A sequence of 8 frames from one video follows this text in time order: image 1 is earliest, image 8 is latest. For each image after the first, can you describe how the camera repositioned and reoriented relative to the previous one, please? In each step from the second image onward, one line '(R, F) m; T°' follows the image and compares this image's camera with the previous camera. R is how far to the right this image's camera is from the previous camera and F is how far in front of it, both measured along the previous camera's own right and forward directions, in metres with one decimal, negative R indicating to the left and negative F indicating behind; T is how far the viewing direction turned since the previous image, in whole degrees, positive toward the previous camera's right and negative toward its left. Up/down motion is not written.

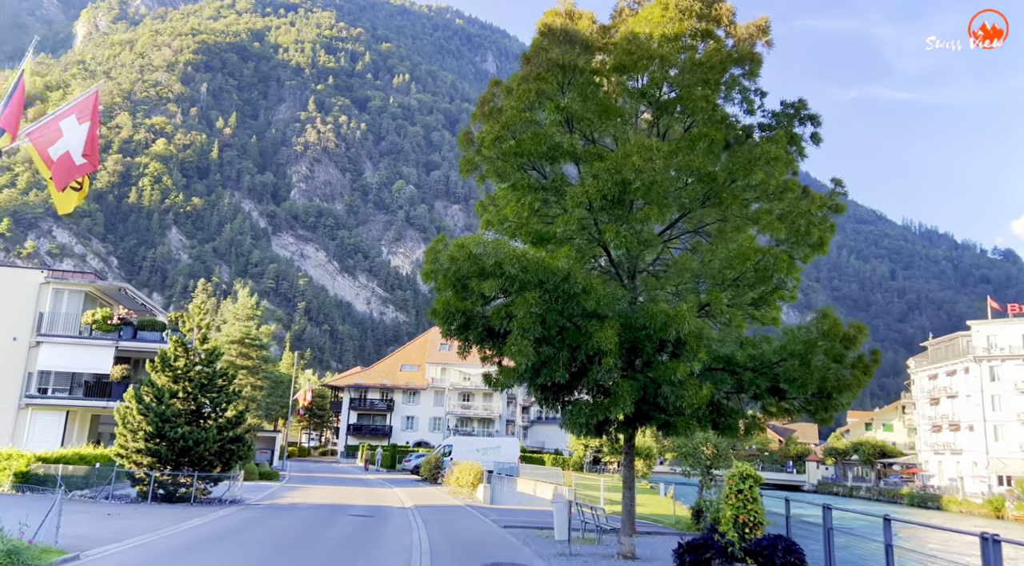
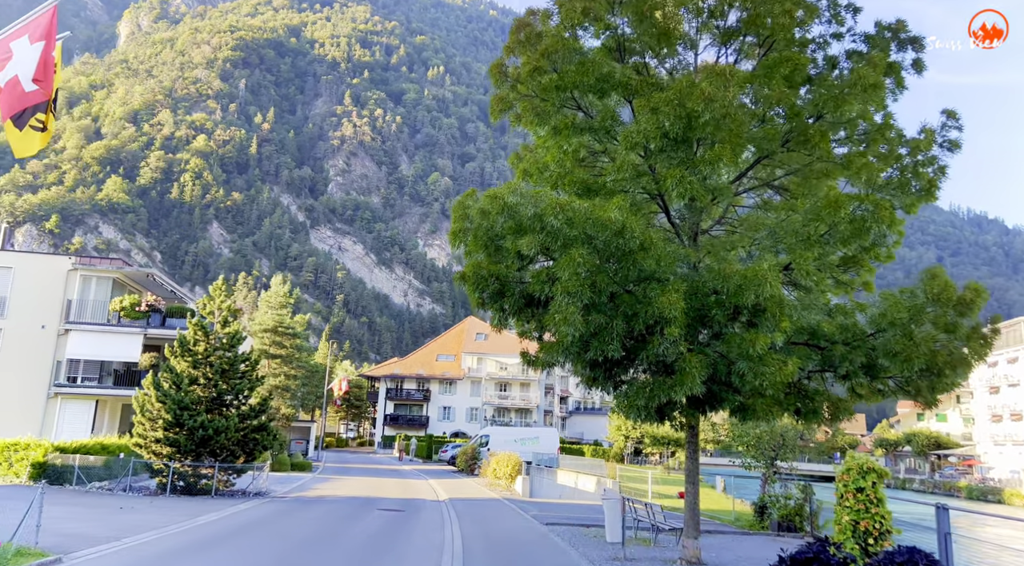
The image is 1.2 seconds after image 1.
(-0.1, +1.4) m; -3°
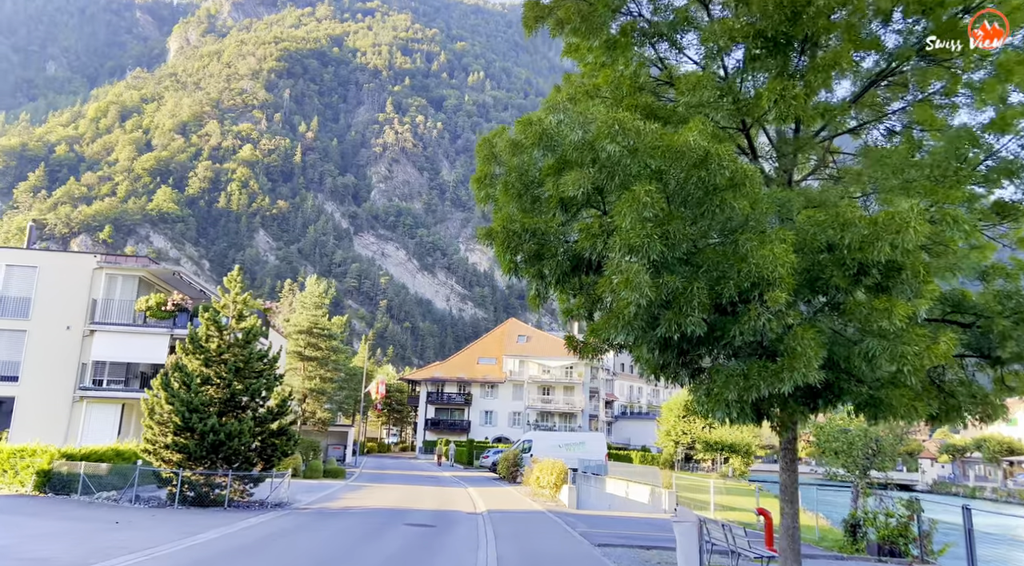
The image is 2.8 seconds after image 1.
(0.0, +1.9) m; -3°
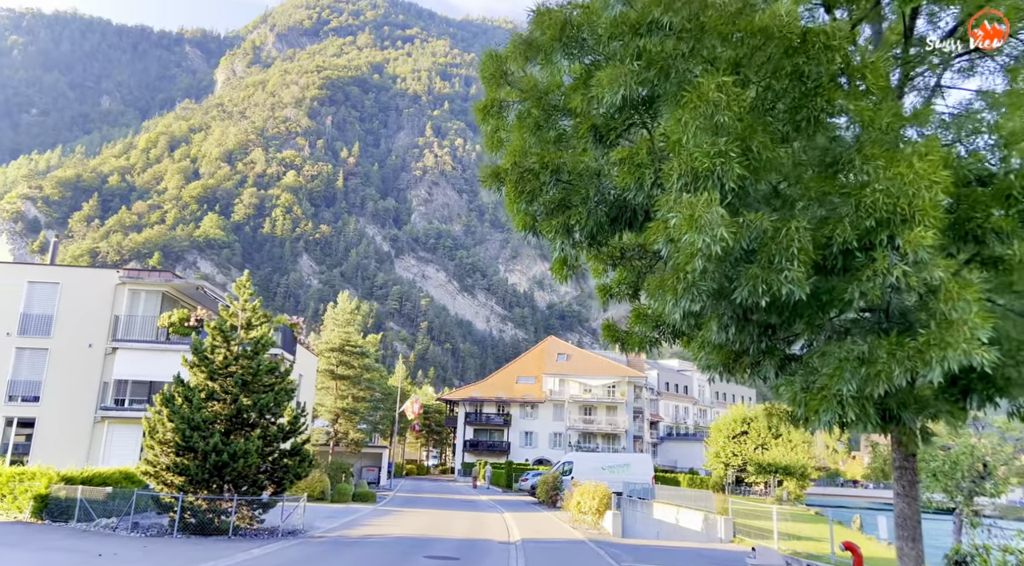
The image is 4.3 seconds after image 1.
(+0.1, +1.6) m; -3°
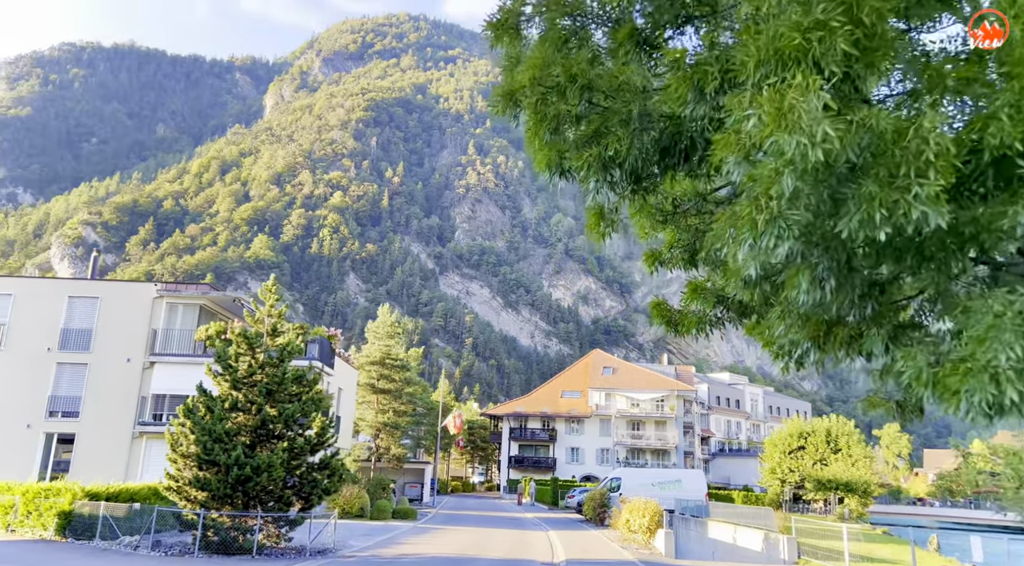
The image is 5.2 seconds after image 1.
(+0.1, +1.0) m; -3°
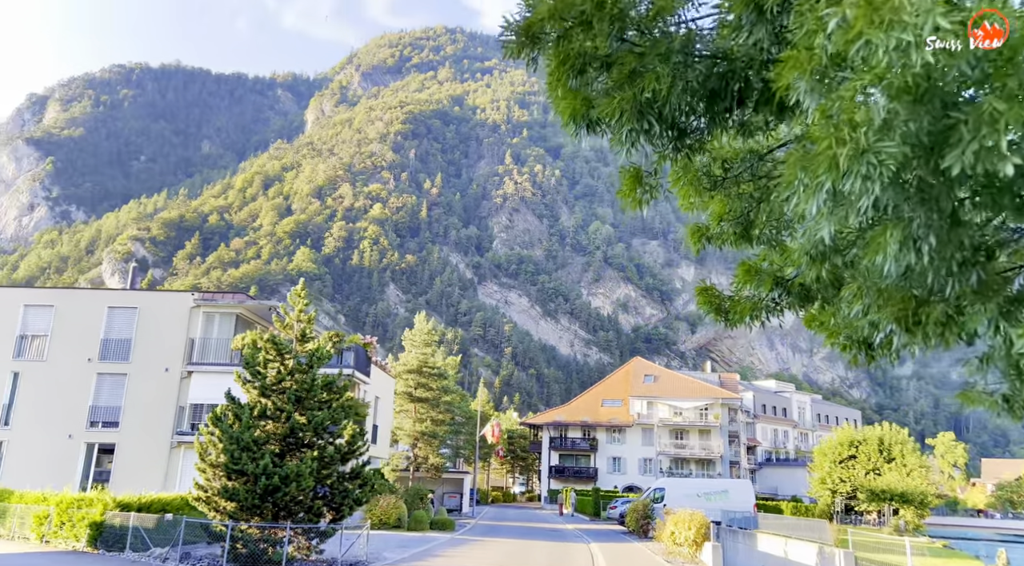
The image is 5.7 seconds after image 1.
(+0.1, +0.6) m; -3°
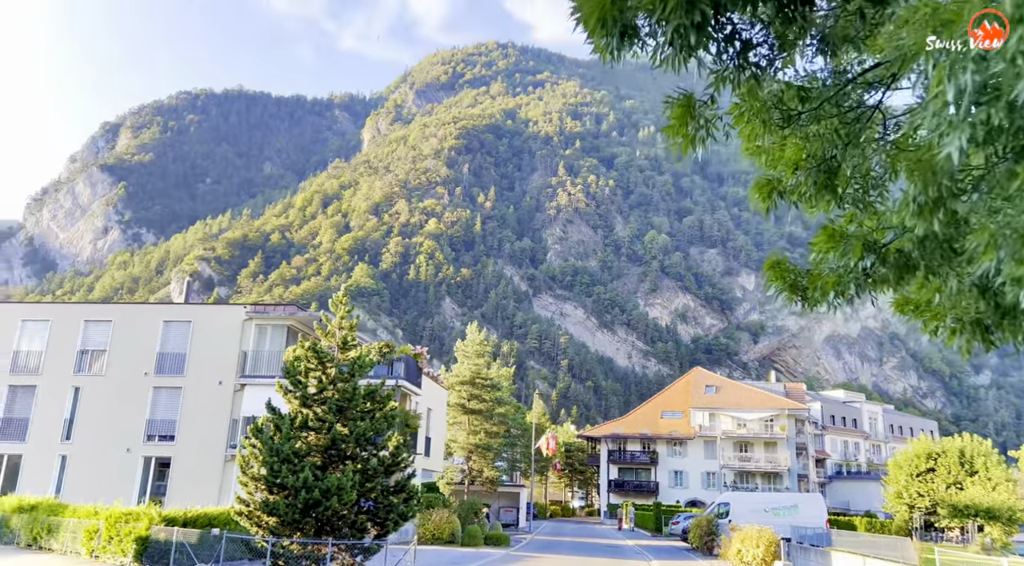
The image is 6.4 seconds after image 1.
(+0.1, +0.7) m; -4°
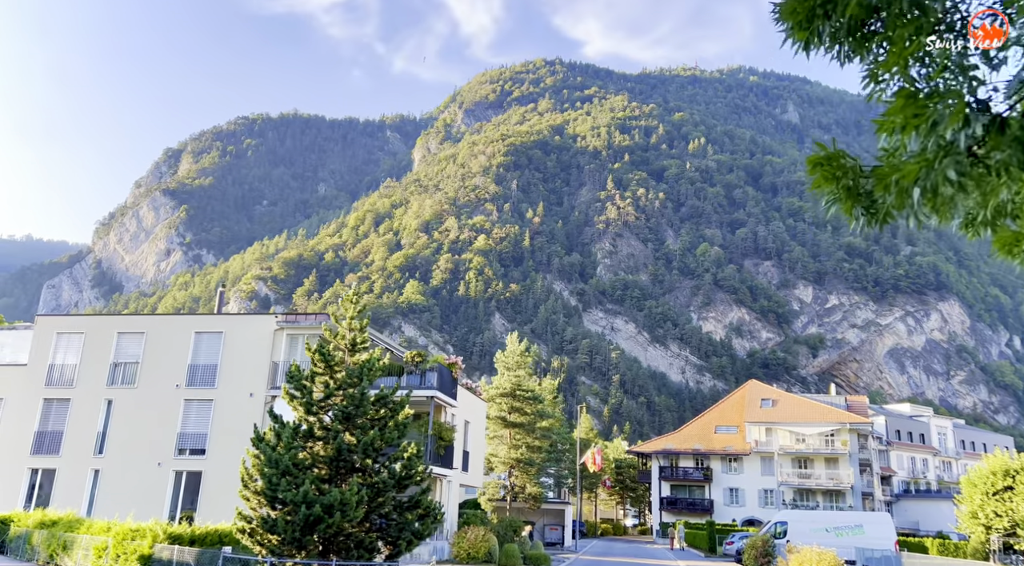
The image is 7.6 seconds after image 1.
(+0.4, +1.2) m; -4°
